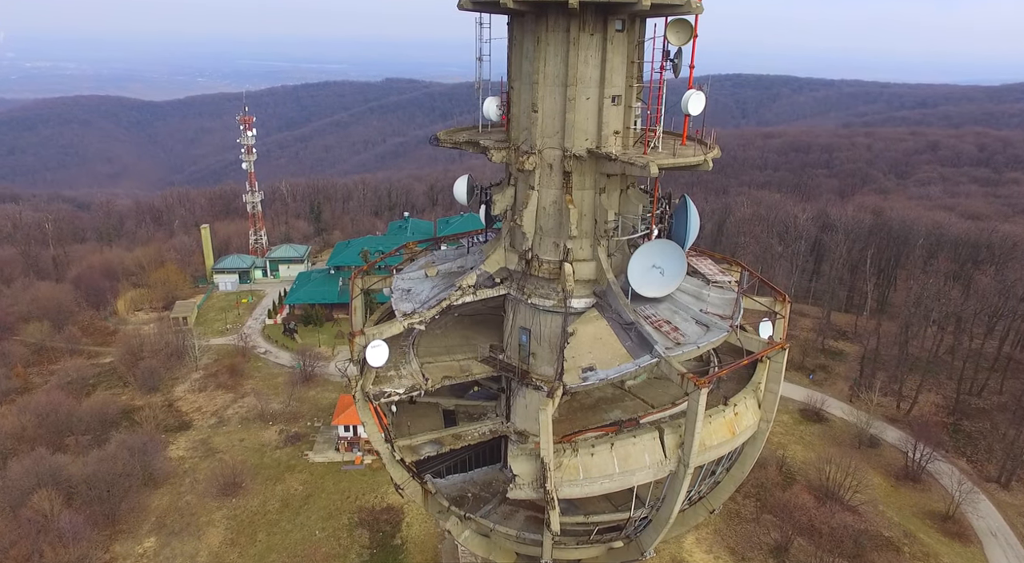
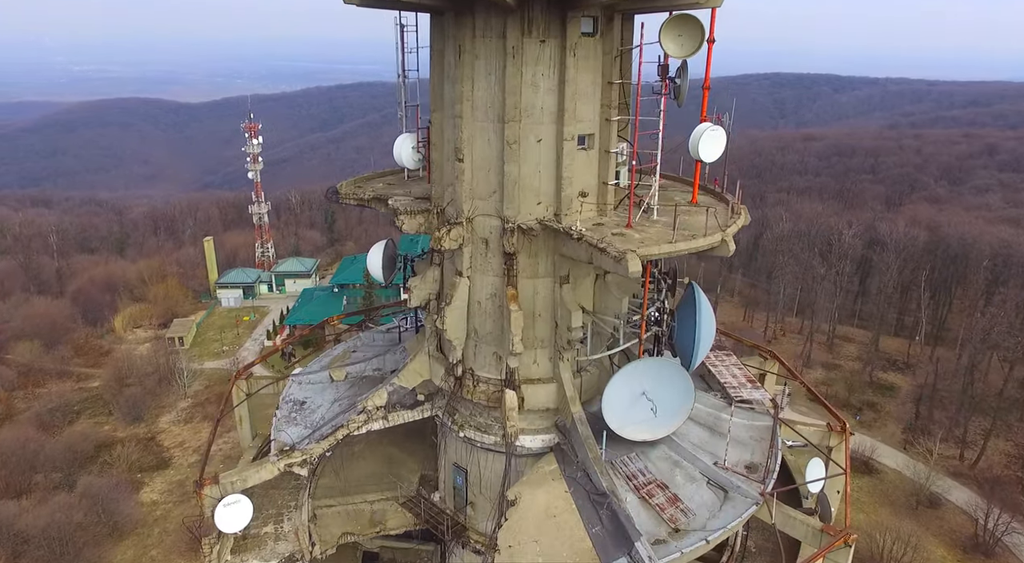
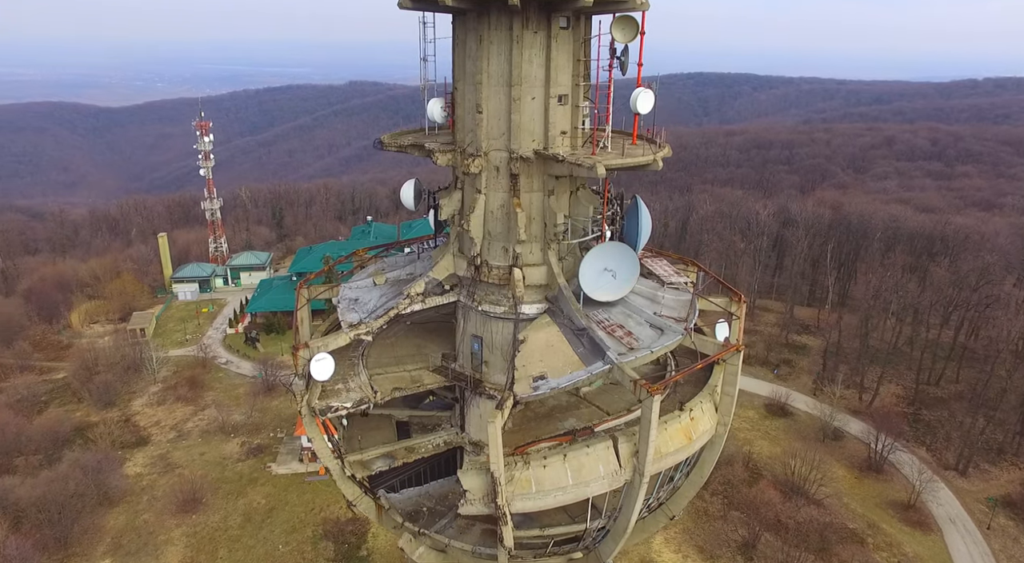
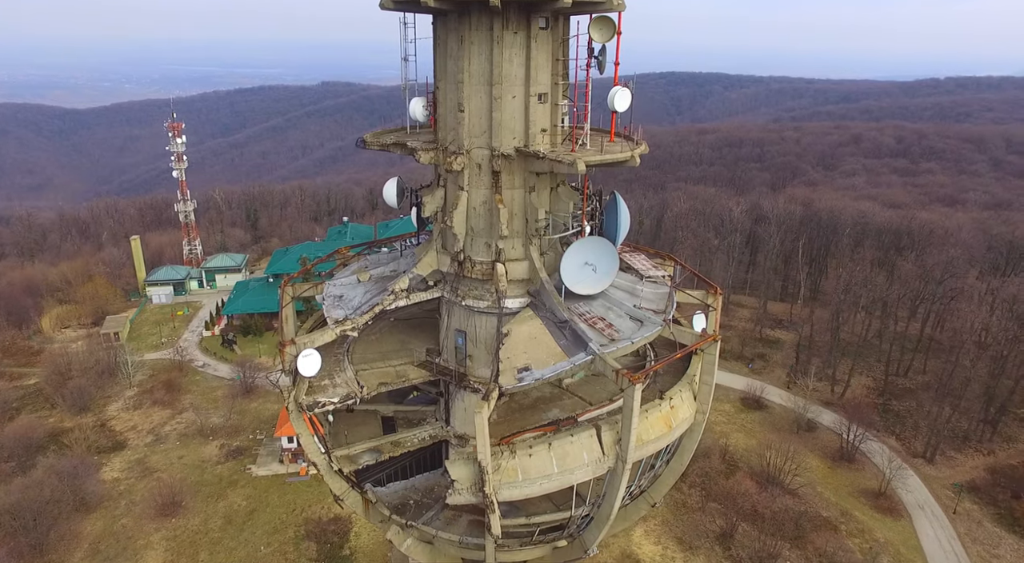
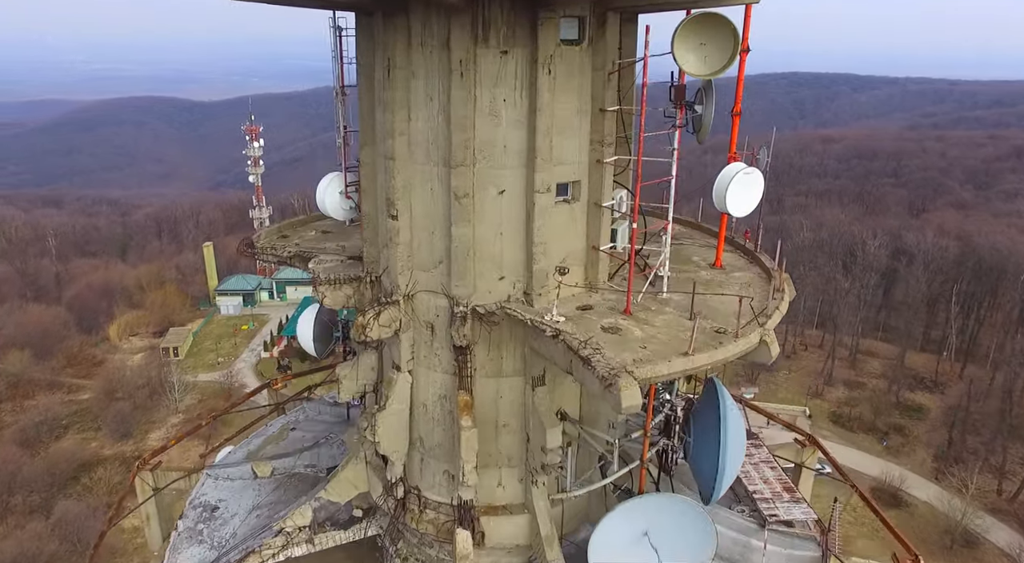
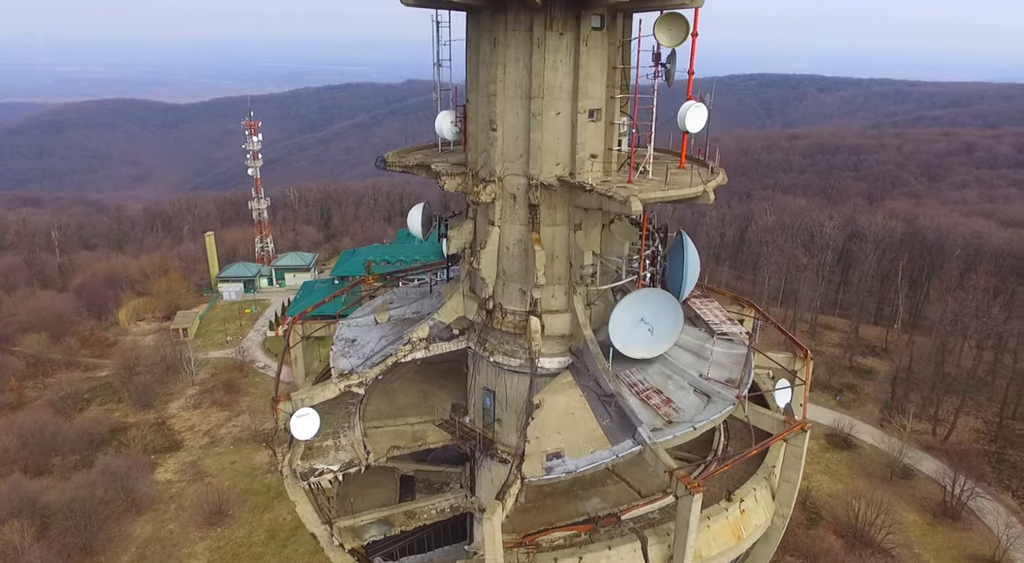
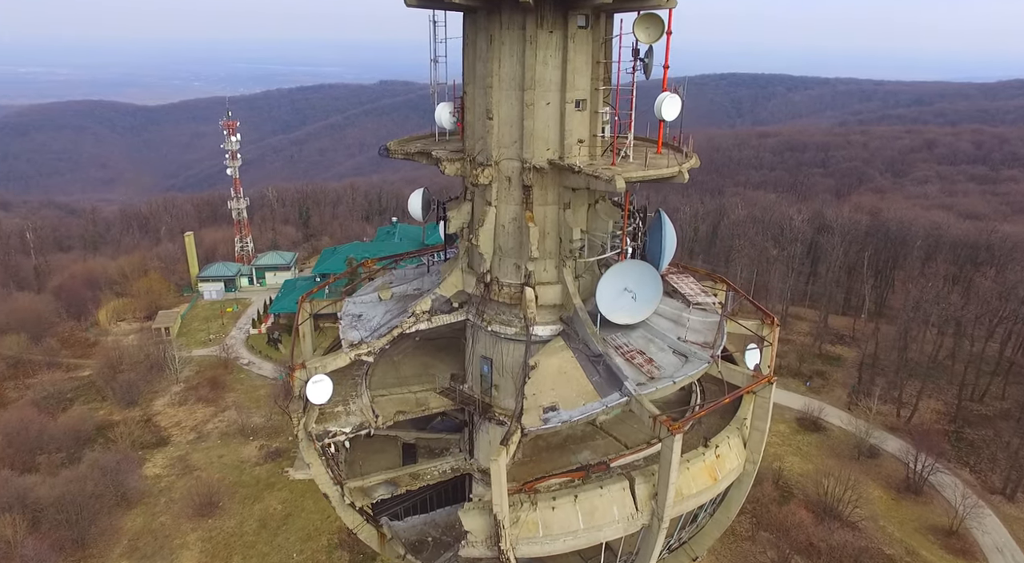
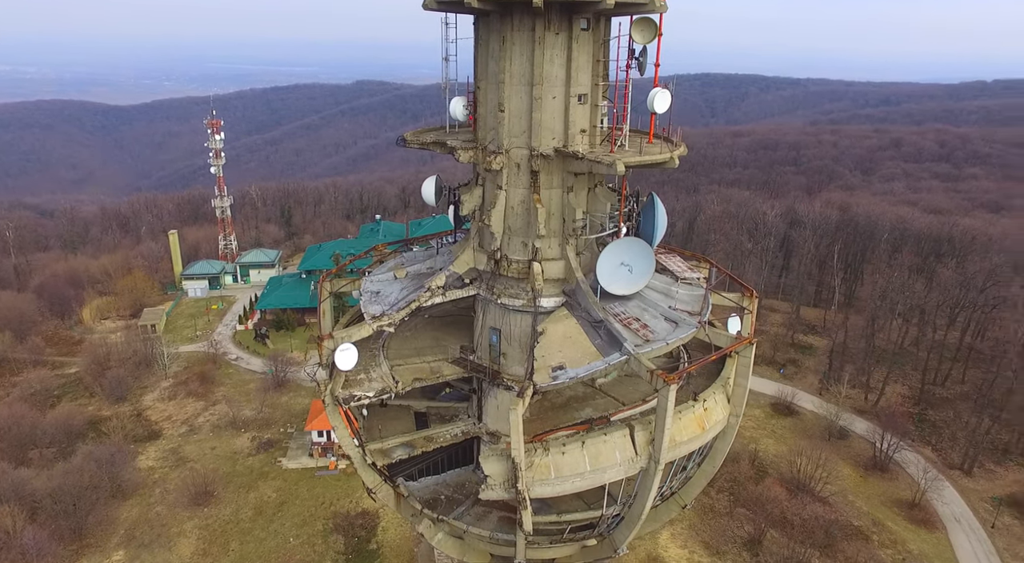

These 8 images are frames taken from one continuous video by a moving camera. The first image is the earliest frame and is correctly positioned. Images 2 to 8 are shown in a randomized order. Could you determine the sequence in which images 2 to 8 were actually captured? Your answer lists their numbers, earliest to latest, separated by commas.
8, 4, 3, 7, 6, 2, 5
